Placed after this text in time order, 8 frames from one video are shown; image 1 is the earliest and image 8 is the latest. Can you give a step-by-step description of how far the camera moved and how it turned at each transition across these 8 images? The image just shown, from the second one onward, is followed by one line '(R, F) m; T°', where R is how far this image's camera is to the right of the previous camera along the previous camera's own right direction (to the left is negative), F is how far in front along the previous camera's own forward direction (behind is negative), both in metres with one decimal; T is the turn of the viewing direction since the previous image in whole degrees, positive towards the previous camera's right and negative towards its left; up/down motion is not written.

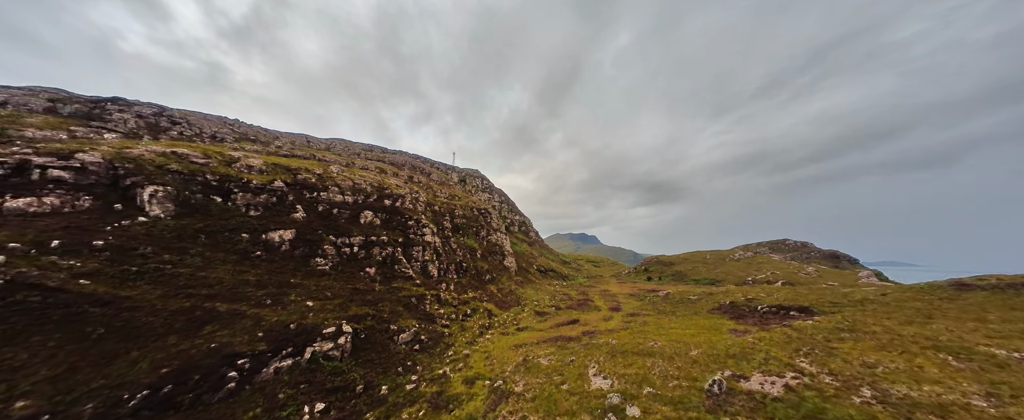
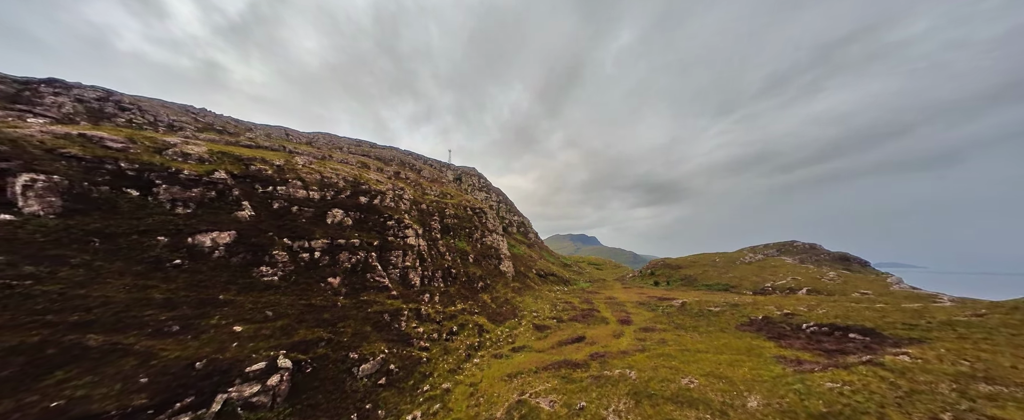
(+1.0, +8.4) m; 0°
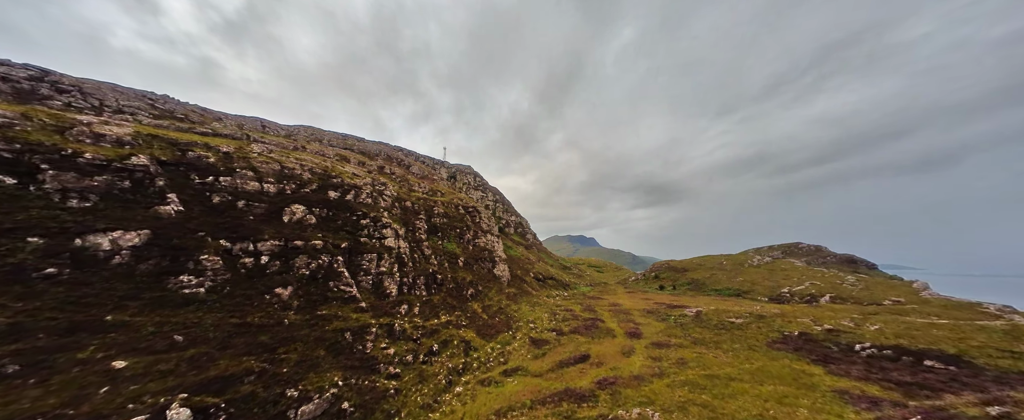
(+1.0, +7.3) m; 0°
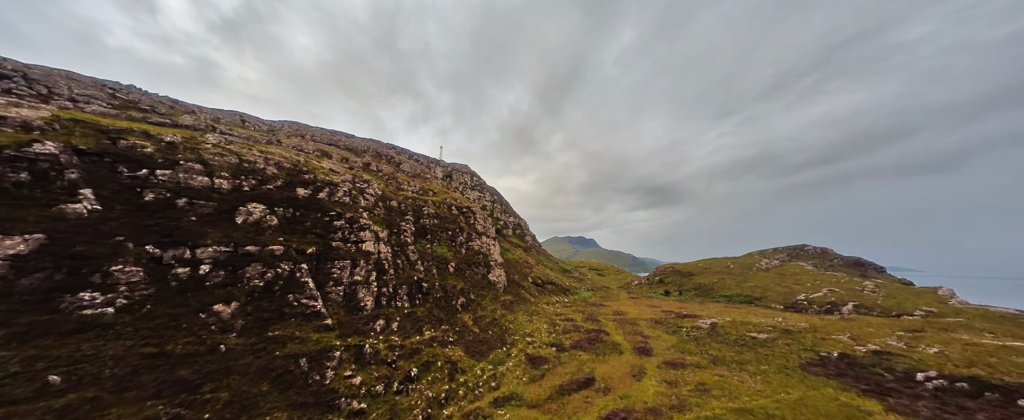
(+0.9, +5.7) m; 0°
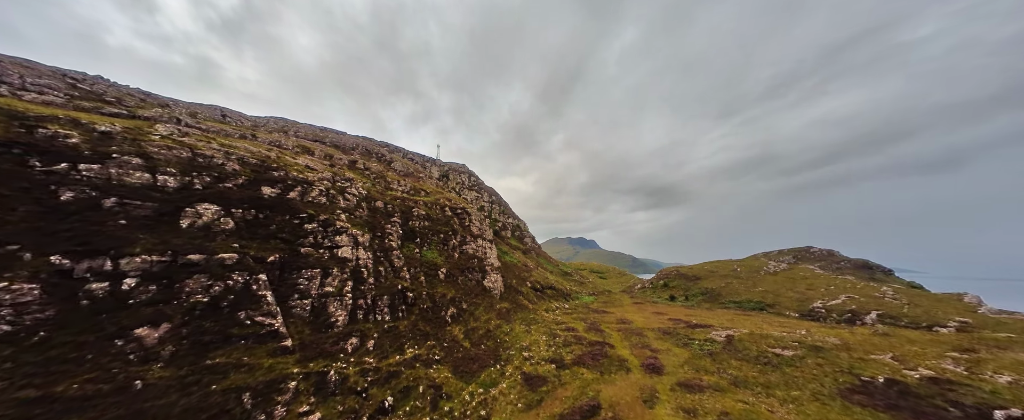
(+0.9, +4.9) m; 0°
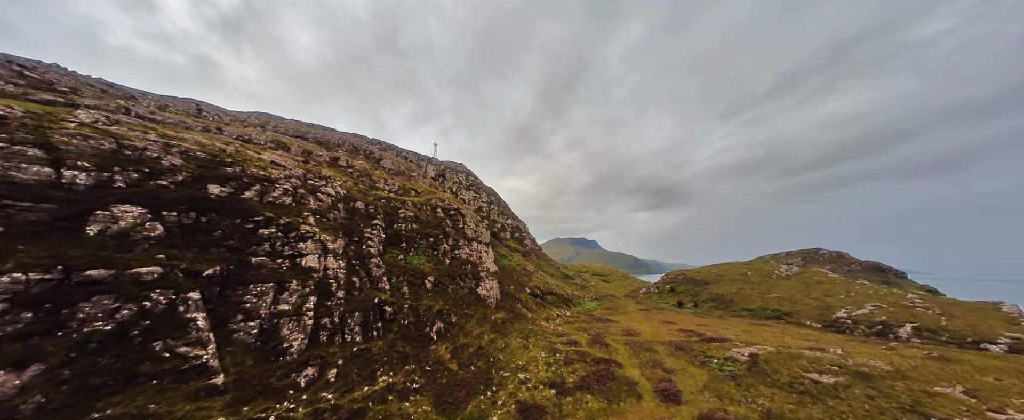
(+1.1, +5.7) m; 0°
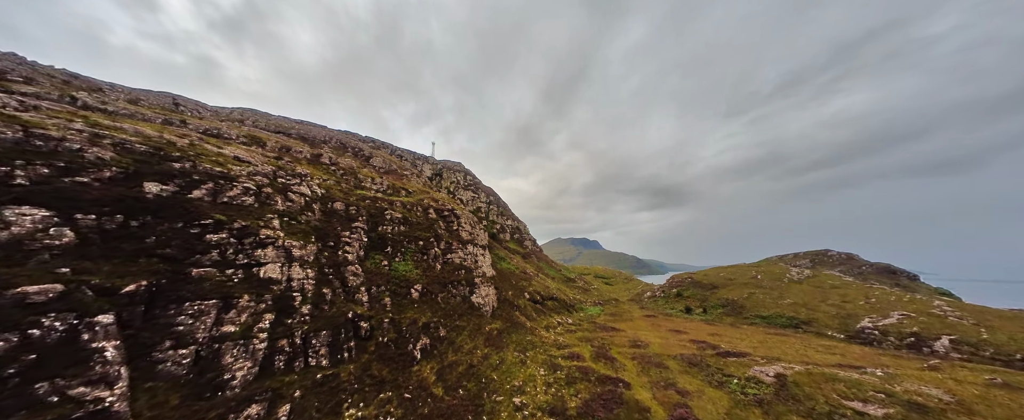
(+1.0, +4.9) m; 0°
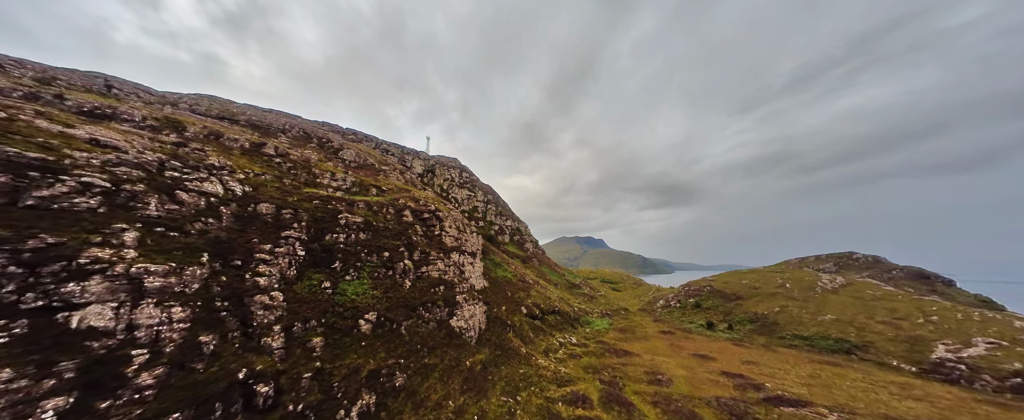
(+2.7, +11.4) m; -1°
